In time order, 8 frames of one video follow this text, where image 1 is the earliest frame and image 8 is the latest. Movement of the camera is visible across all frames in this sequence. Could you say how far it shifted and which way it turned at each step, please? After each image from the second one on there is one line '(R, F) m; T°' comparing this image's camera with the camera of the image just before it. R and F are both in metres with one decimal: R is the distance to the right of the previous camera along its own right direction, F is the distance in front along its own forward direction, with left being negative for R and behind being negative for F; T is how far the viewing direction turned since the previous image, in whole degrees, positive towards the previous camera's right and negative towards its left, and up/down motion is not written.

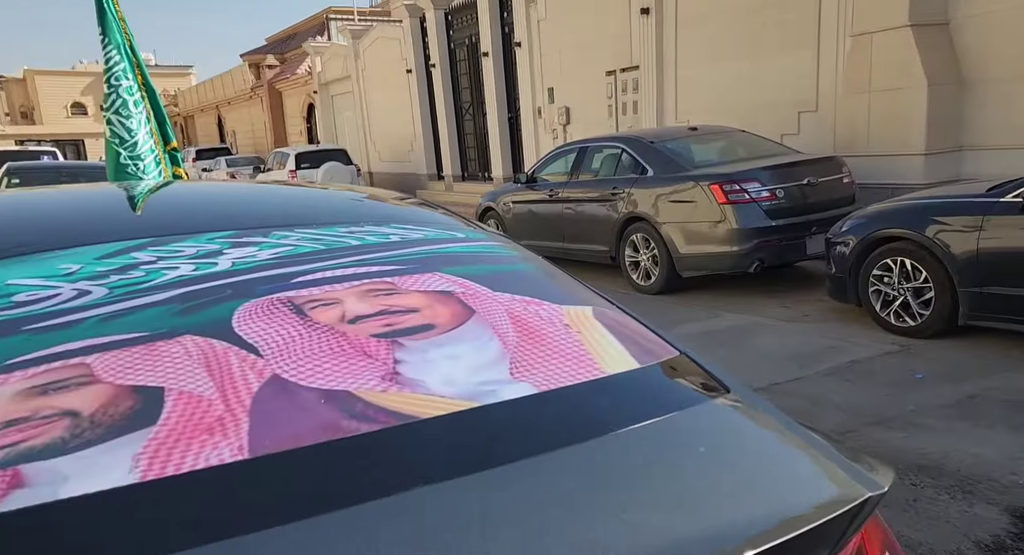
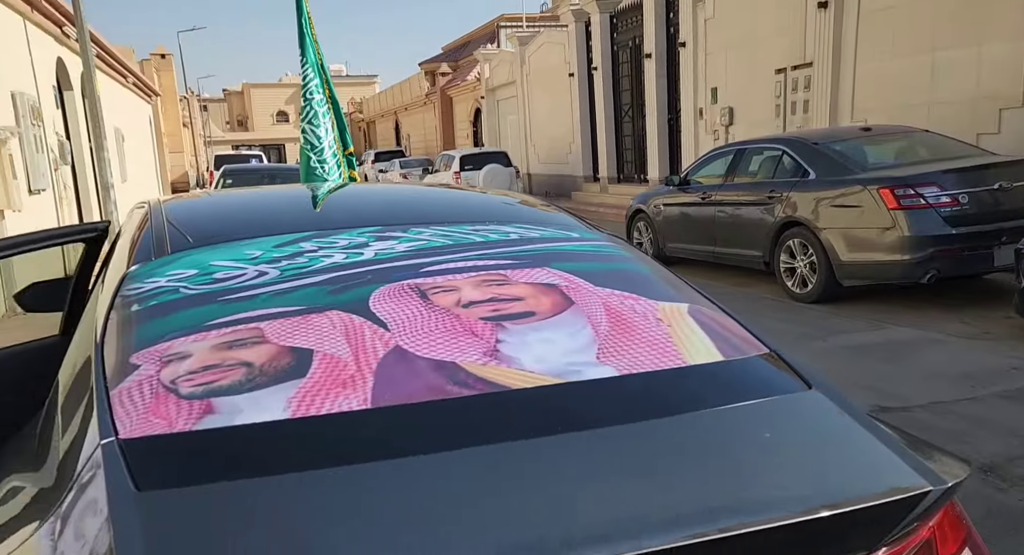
(+0.1, -0.2) m; -11°
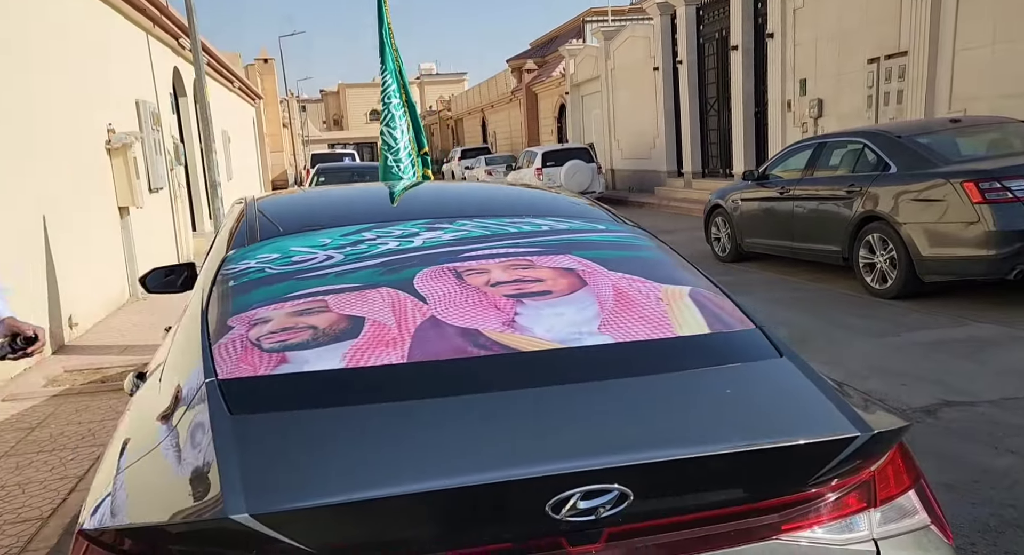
(+0.2, -0.3) m; -6°
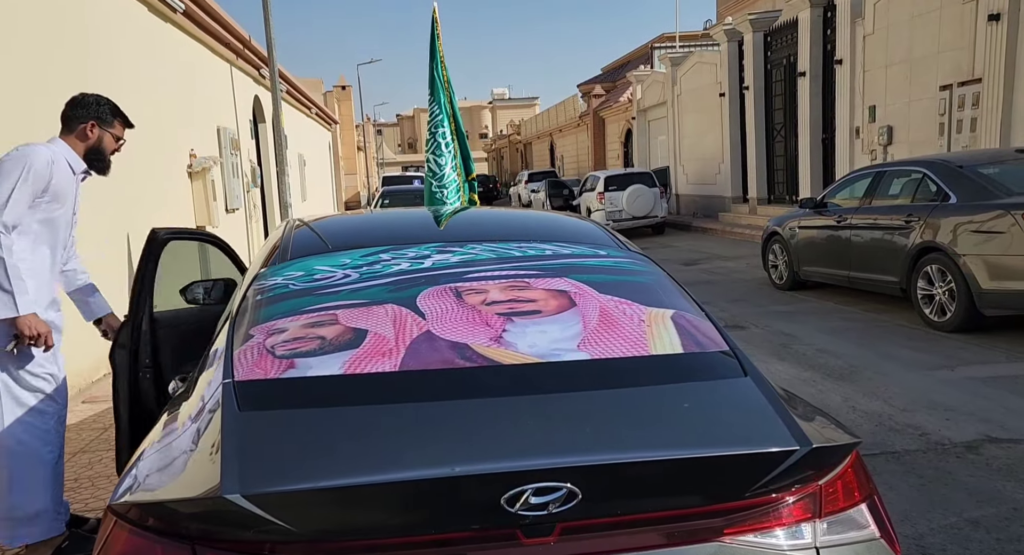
(+0.2, -0.2) m; -5°
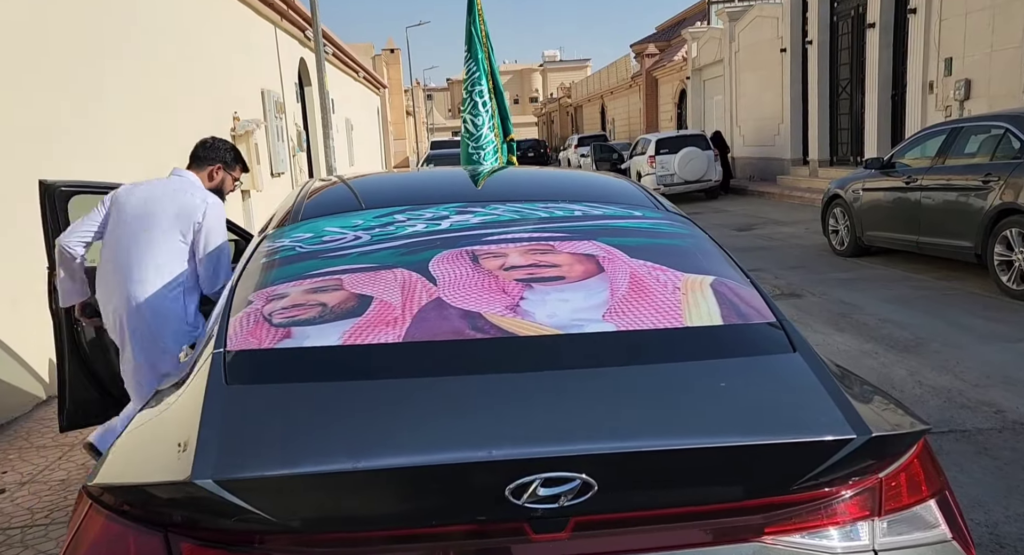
(+0.1, +0.2) m; -4°
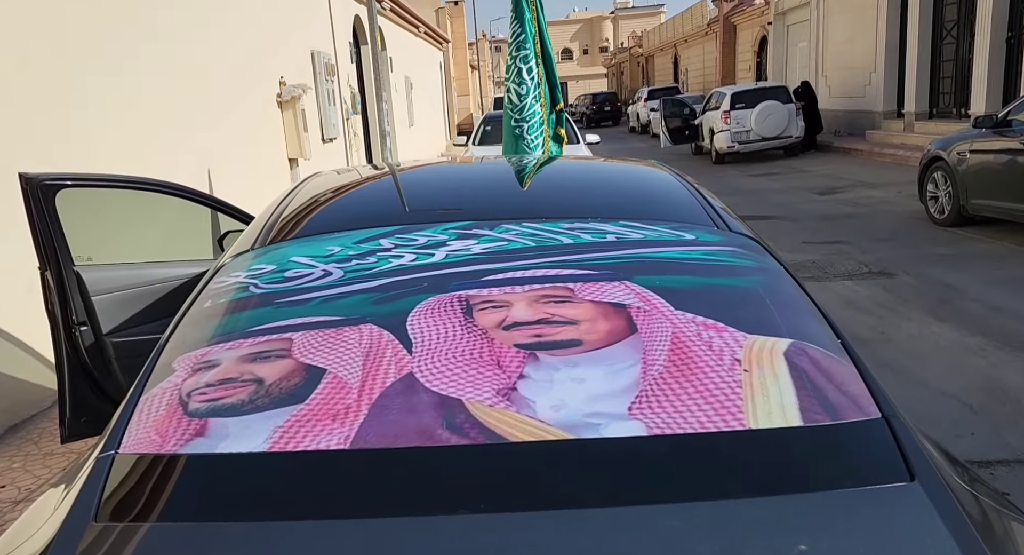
(+0.1, +0.6) m; -5°
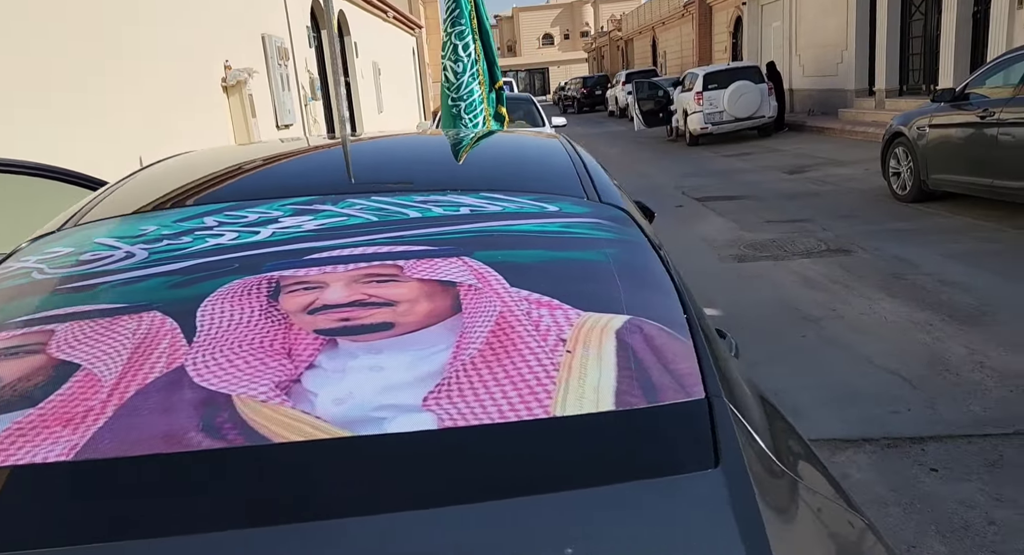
(+0.3, +0.2) m; +1°
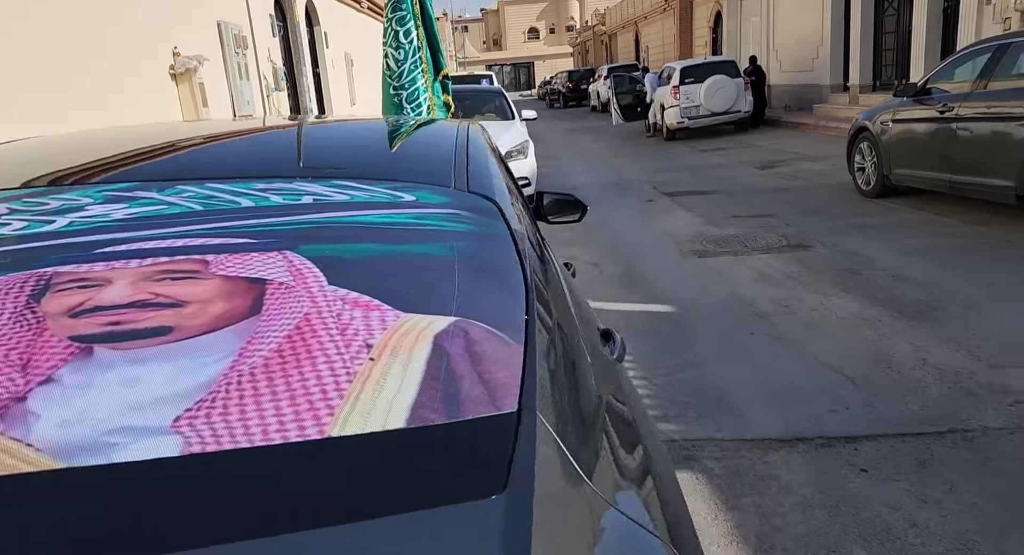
(+0.3, +0.2) m; +1°
